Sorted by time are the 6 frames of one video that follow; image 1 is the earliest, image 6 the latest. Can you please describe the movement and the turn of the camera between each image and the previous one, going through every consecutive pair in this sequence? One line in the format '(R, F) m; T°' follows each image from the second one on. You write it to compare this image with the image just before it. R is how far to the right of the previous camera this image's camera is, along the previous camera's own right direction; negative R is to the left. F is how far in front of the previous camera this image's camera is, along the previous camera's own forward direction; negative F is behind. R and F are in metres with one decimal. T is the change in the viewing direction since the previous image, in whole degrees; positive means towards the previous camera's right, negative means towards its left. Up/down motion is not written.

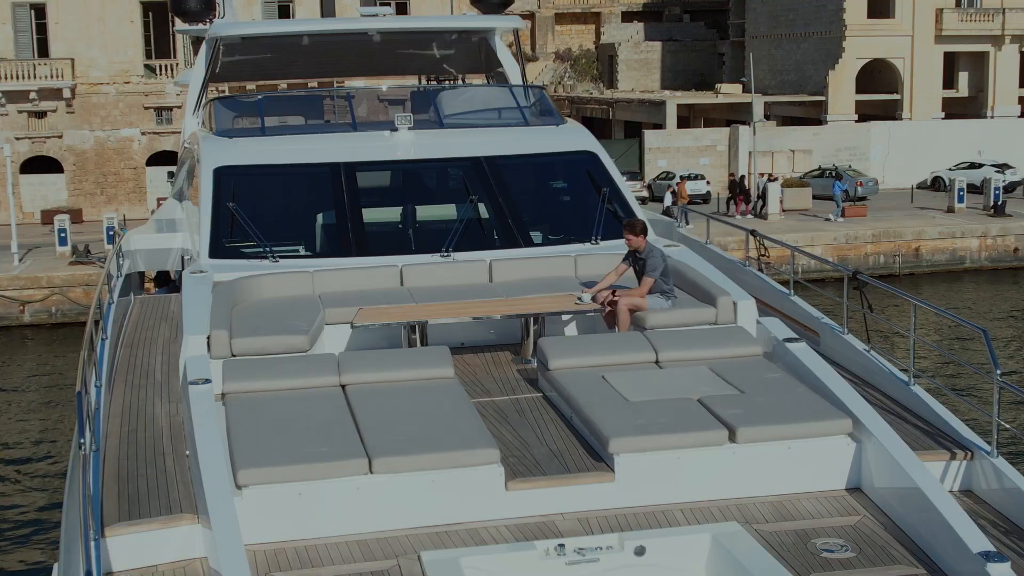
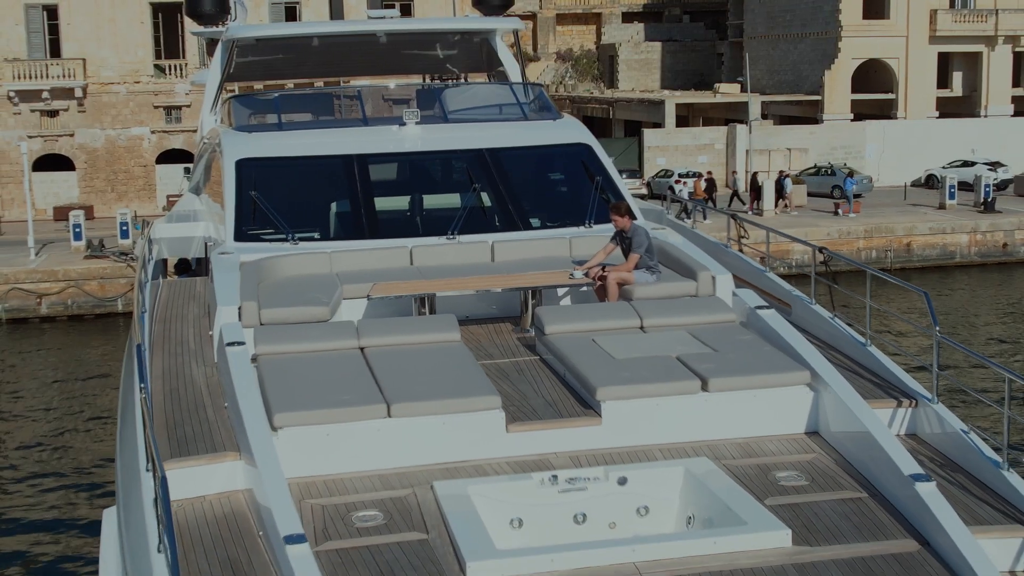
(0.0, -0.8) m; 0°
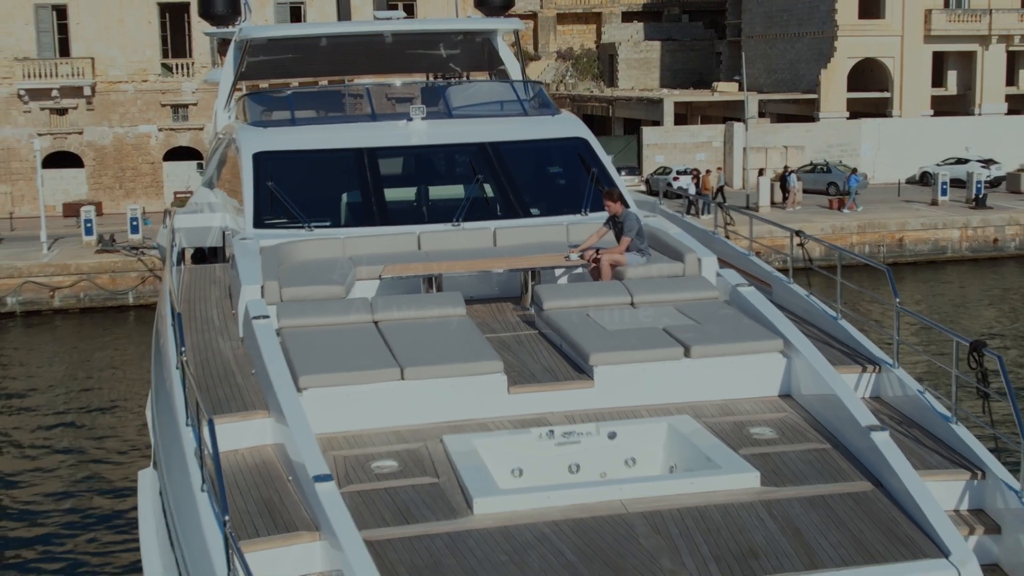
(0.0, -0.6) m; 0°
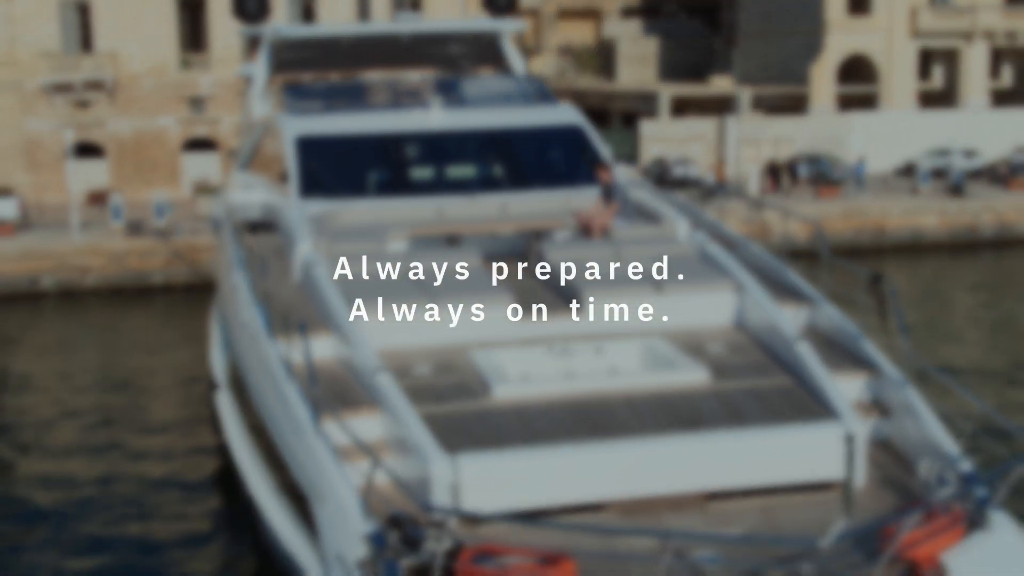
(-0.1, -1.8) m; 0°
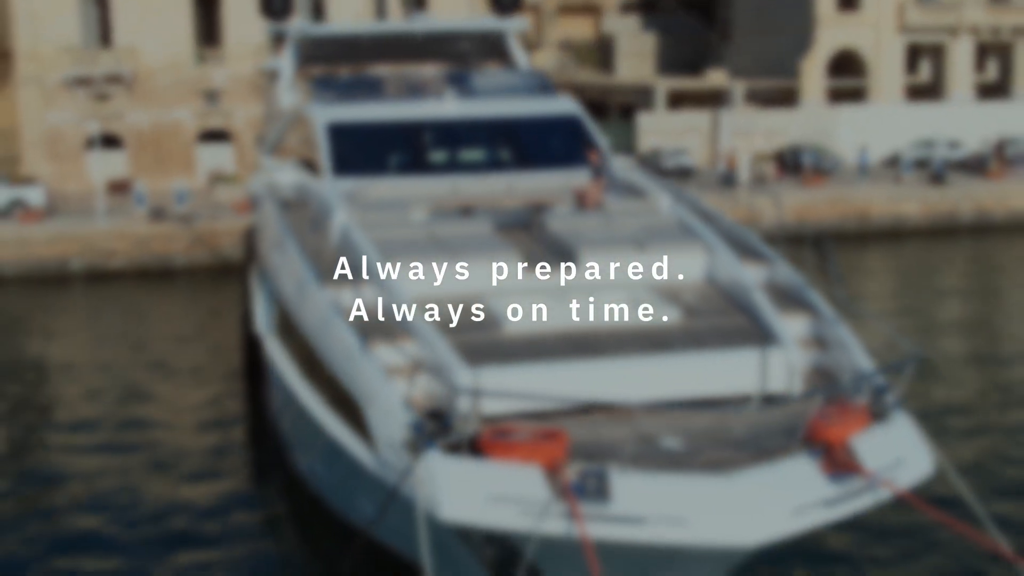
(-0.1, -1.7) m; 0°
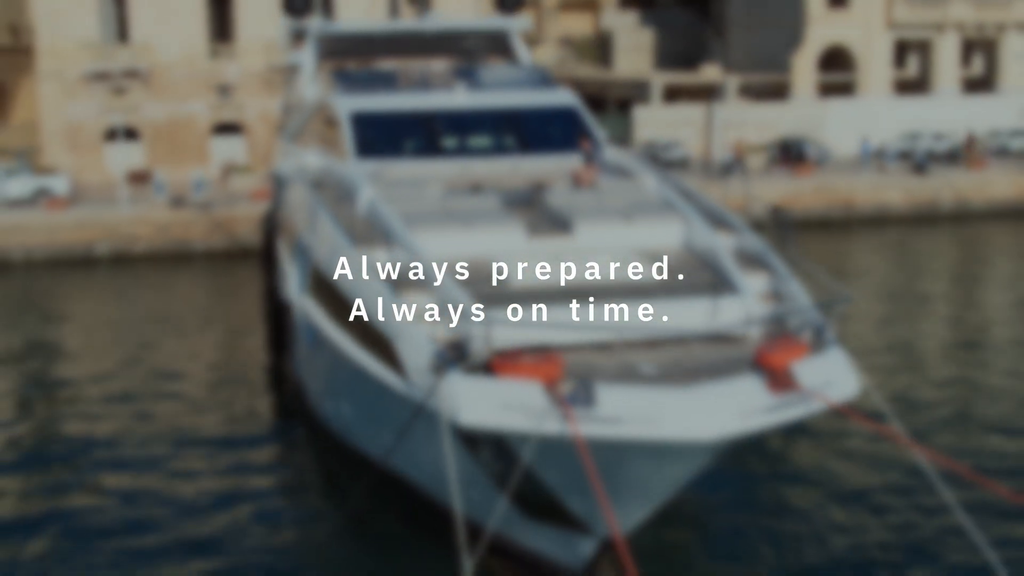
(0.0, -1.7) m; 0°
